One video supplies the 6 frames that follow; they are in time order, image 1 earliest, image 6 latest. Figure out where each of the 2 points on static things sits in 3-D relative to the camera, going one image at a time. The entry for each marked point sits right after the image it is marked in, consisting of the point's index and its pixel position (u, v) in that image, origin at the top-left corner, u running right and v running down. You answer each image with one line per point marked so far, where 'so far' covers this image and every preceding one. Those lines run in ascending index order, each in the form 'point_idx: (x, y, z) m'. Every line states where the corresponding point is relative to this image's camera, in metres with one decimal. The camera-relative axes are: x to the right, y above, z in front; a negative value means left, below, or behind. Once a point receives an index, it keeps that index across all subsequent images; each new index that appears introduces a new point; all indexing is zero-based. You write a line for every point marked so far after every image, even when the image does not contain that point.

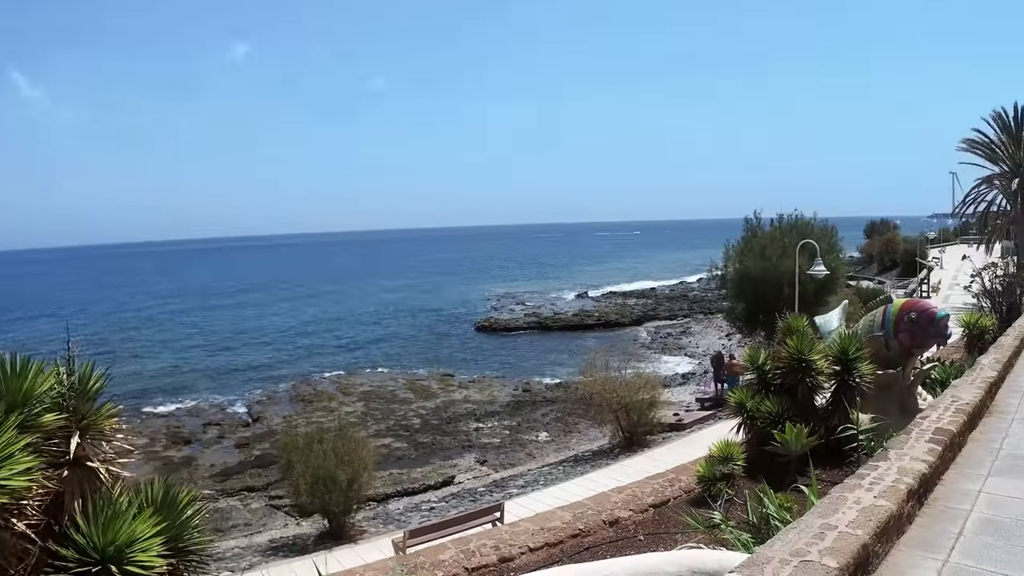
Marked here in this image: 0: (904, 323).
0: (+4.9, -0.5, +9.7) m
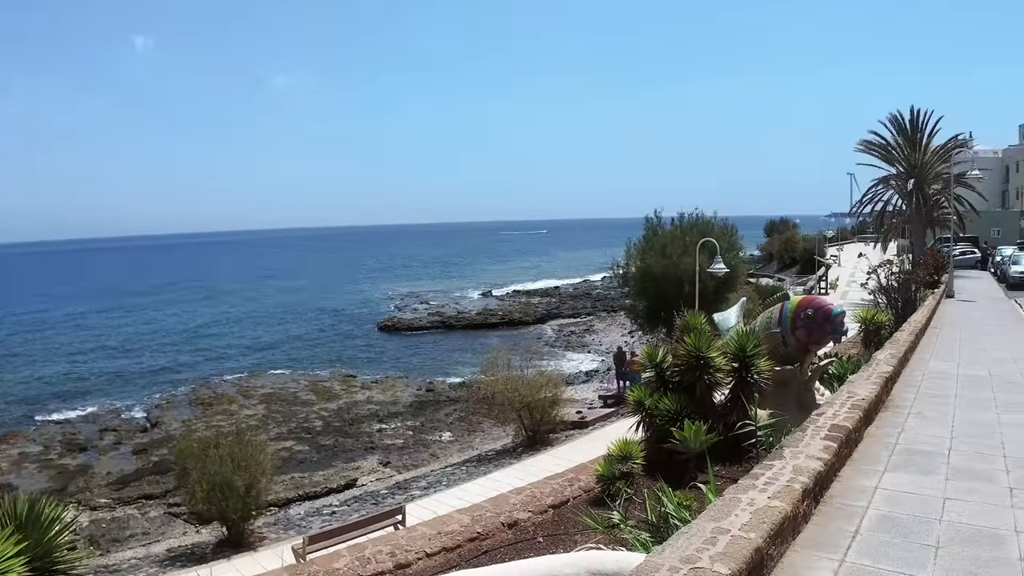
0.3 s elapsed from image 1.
0: (+3.6, -0.5, +9.7) m
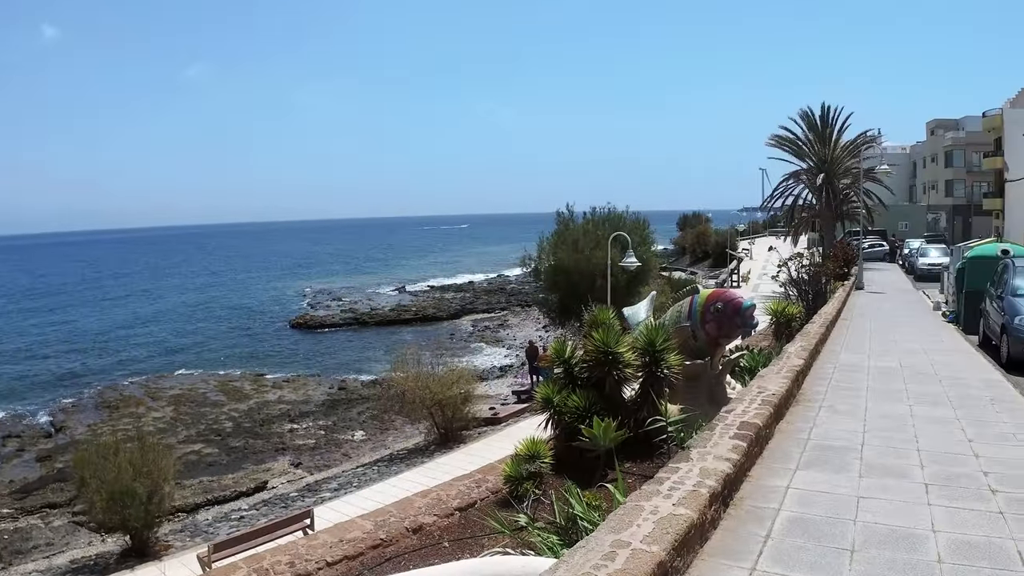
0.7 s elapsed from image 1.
0: (+2.4, -0.3, +9.4) m
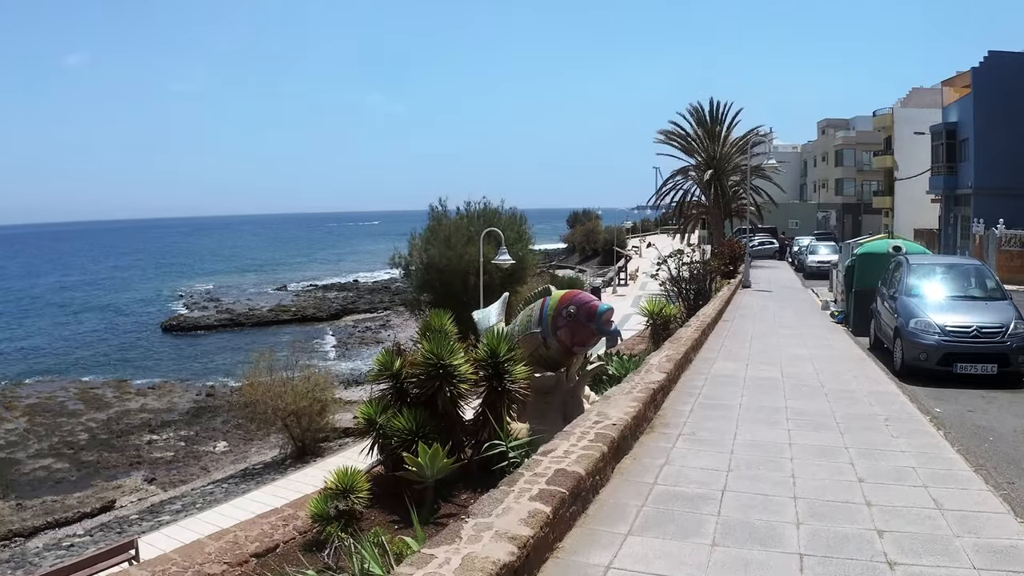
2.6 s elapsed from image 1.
0: (+0.6, -0.3, +8.0) m
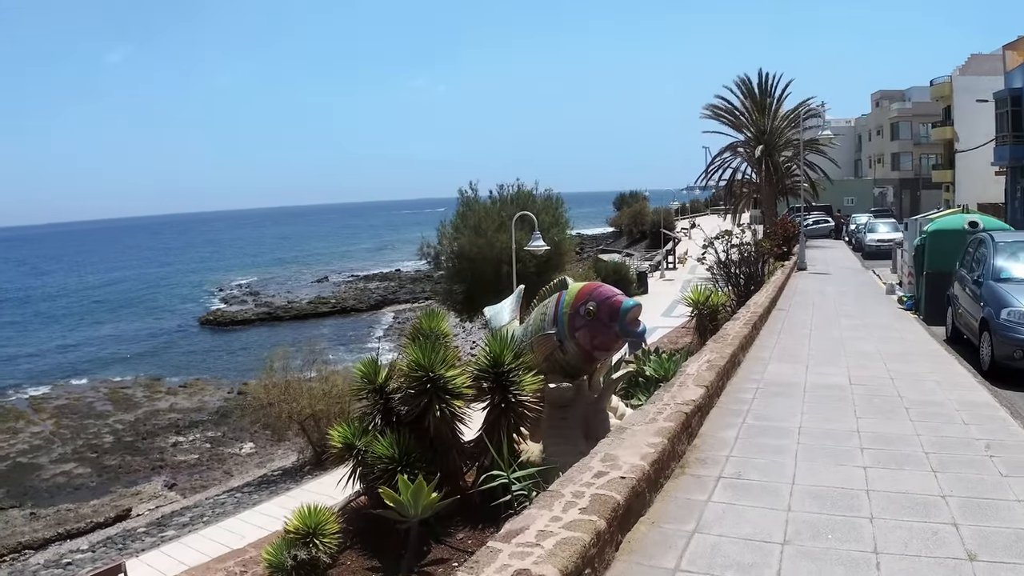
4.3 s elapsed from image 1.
0: (+0.7, -0.2, +6.7) m
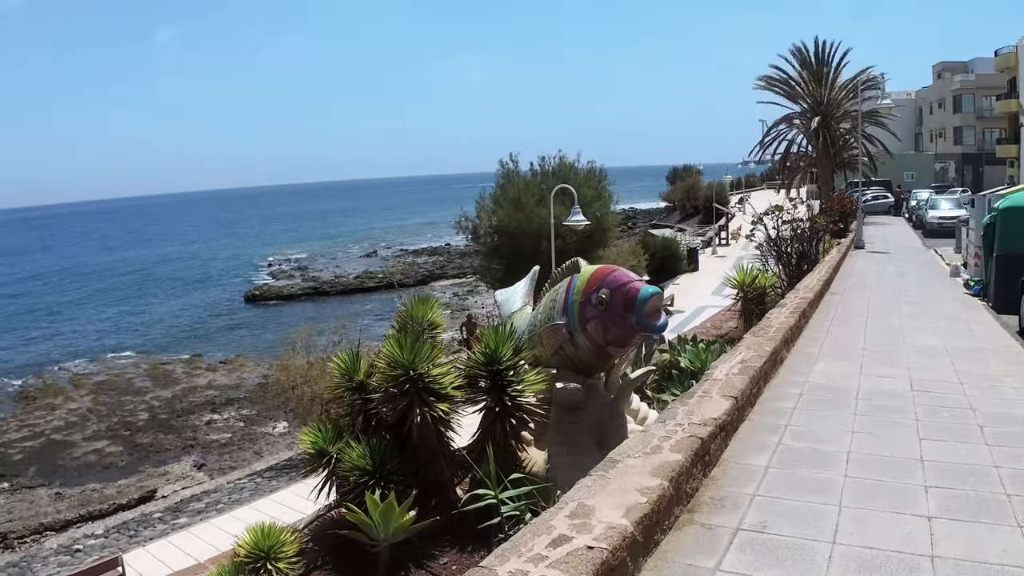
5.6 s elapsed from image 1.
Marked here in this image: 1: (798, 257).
0: (+0.7, -0.1, +5.8) m
1: (+5.4, +0.6, +14.5) m
